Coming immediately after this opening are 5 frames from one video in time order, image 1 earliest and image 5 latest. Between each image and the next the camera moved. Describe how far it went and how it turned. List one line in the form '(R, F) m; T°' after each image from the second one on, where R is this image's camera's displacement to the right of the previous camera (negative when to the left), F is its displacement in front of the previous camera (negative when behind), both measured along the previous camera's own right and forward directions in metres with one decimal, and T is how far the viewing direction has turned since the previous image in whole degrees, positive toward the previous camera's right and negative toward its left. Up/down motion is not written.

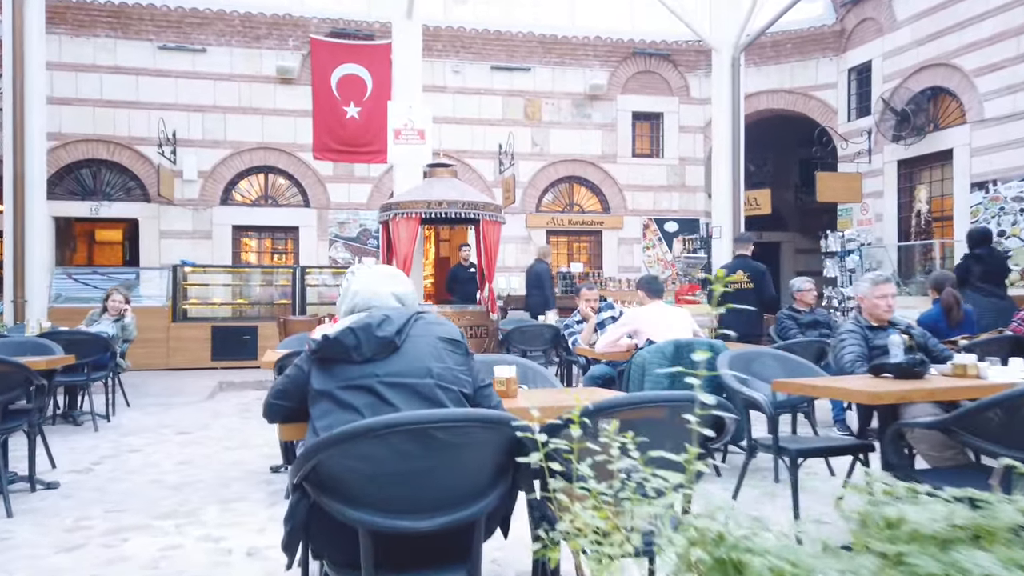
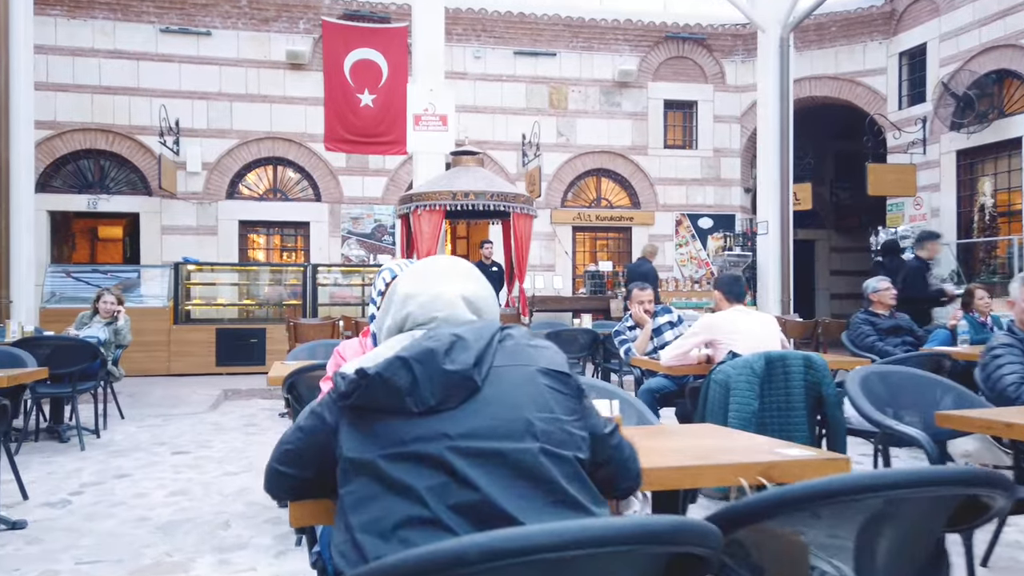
(-0.3, +1.0) m; -1°
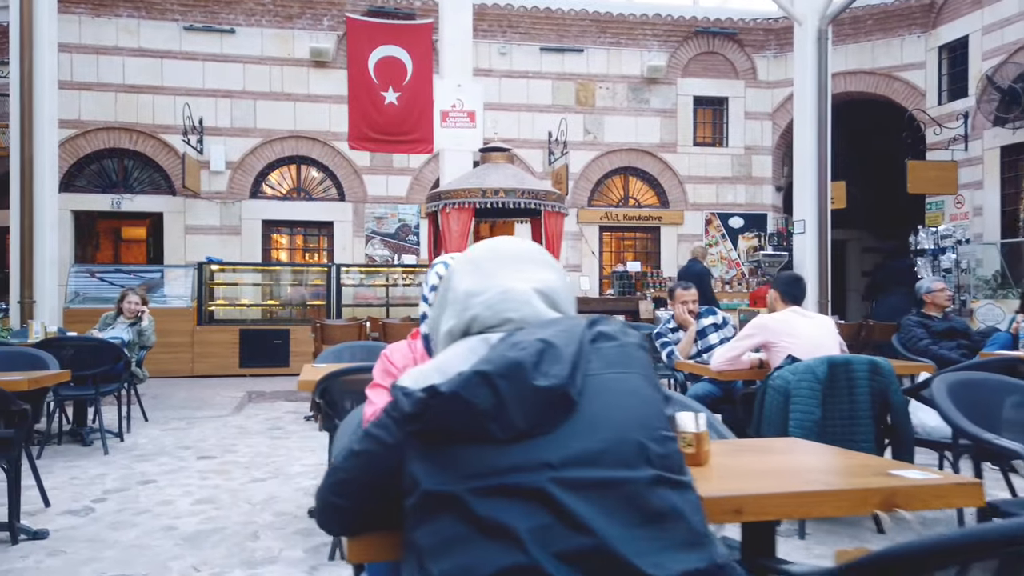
(-0.2, +0.3) m; -1°
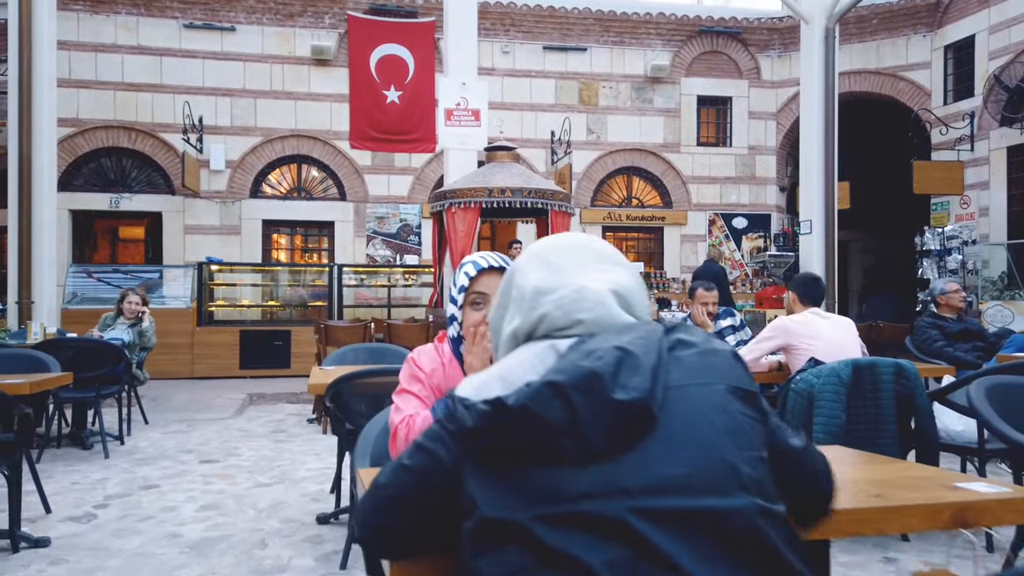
(-0.1, +0.1) m; 0°
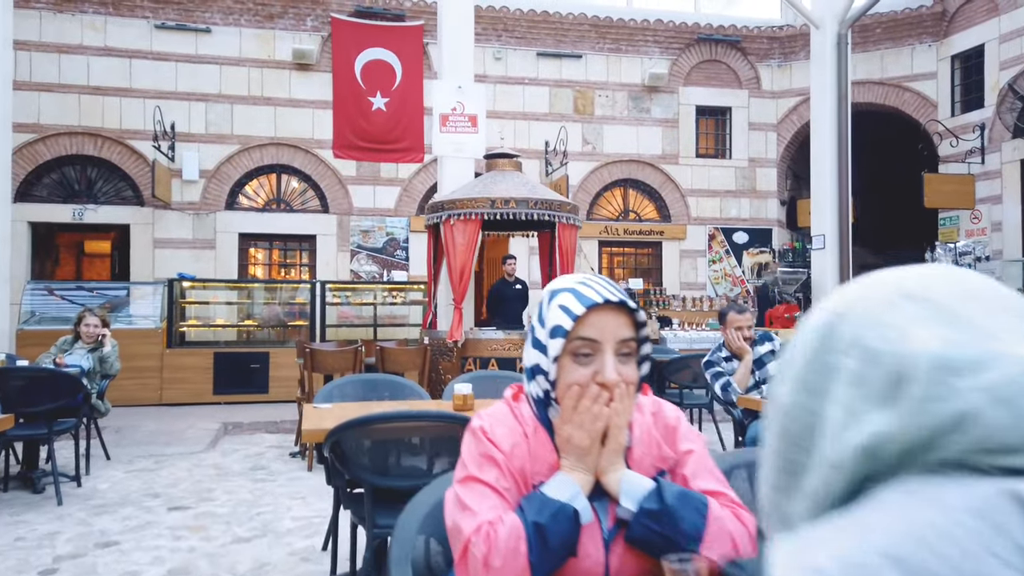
(-0.3, +0.8) m; +2°
